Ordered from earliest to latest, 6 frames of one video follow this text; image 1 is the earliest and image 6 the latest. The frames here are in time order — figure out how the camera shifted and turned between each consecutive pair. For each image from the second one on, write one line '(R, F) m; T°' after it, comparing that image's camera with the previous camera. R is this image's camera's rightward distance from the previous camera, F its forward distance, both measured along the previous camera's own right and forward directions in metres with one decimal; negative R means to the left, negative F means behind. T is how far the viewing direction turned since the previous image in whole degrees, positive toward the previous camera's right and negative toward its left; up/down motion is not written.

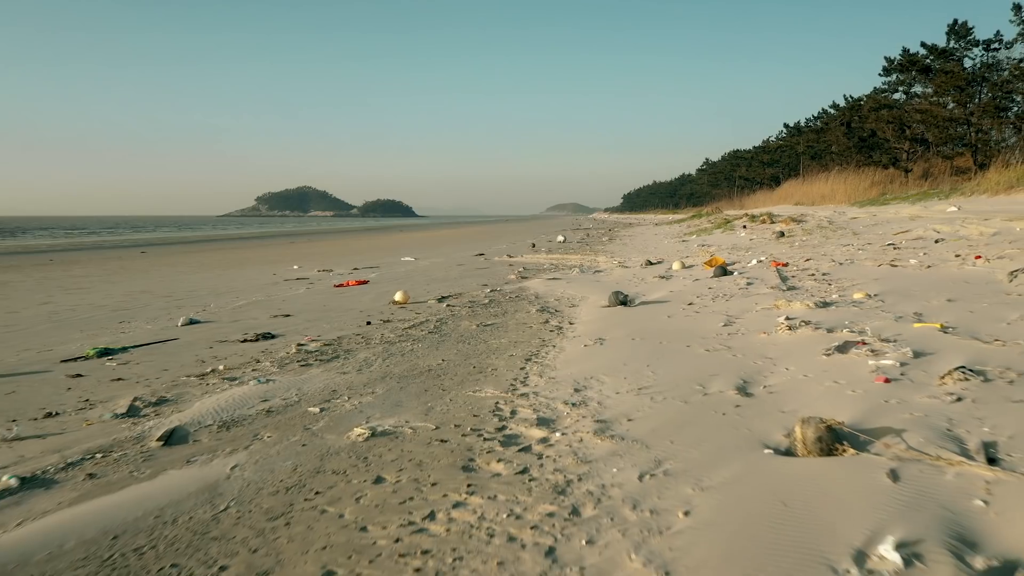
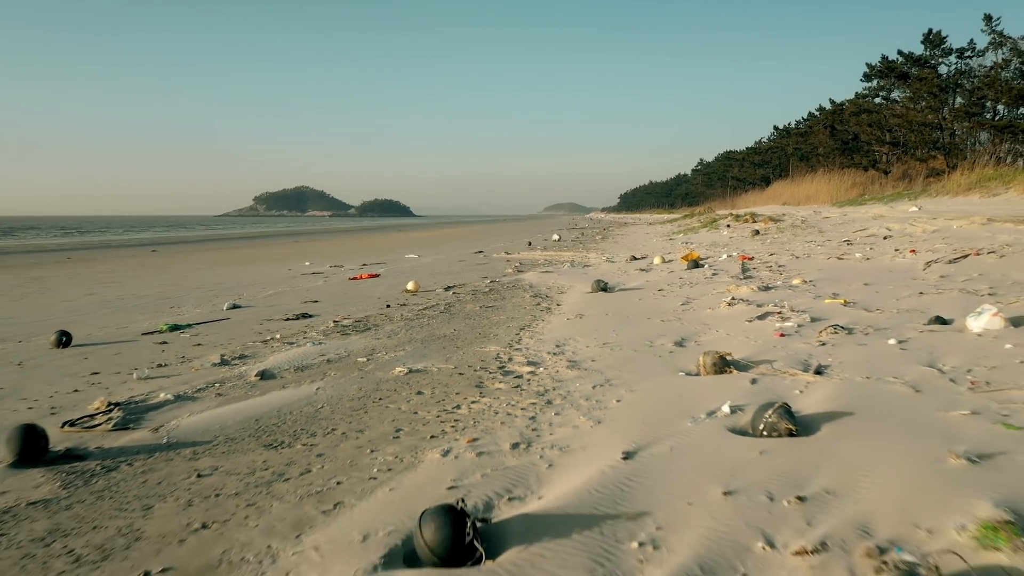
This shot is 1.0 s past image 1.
(0.0, -1.2) m; 0°
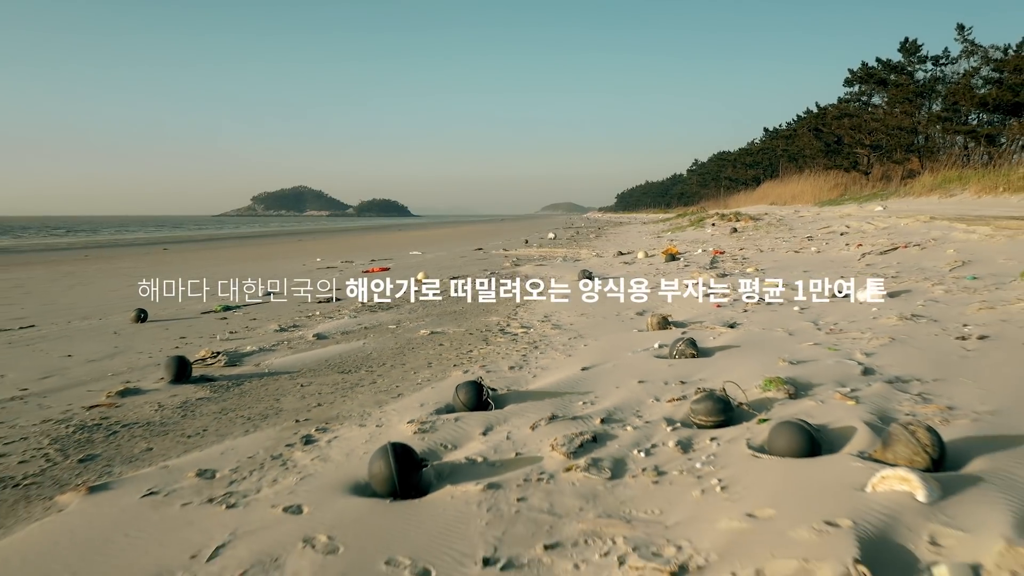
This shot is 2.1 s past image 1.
(0.0, -1.3) m; 0°
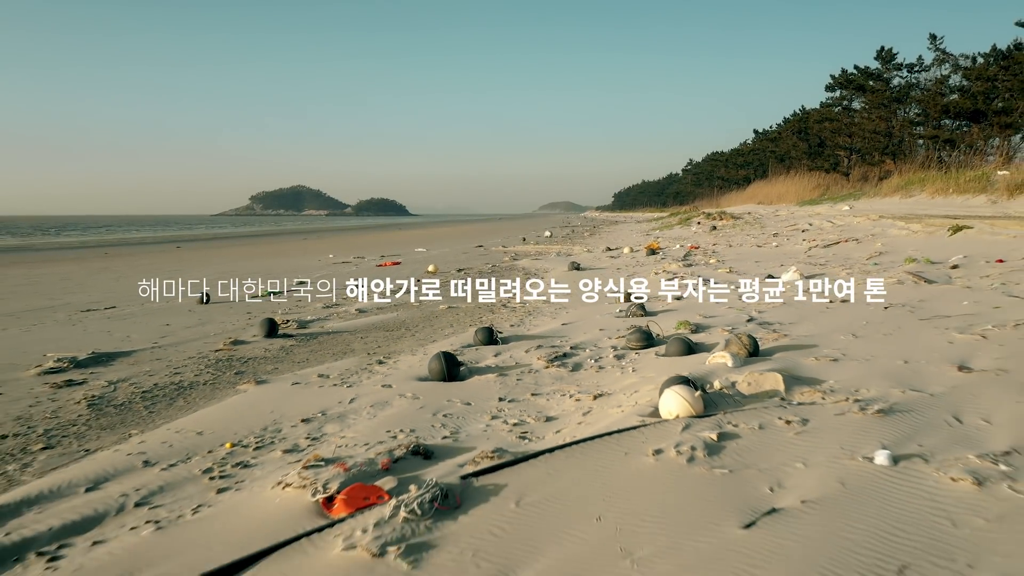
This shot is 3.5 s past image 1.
(0.0, -1.5) m; 0°
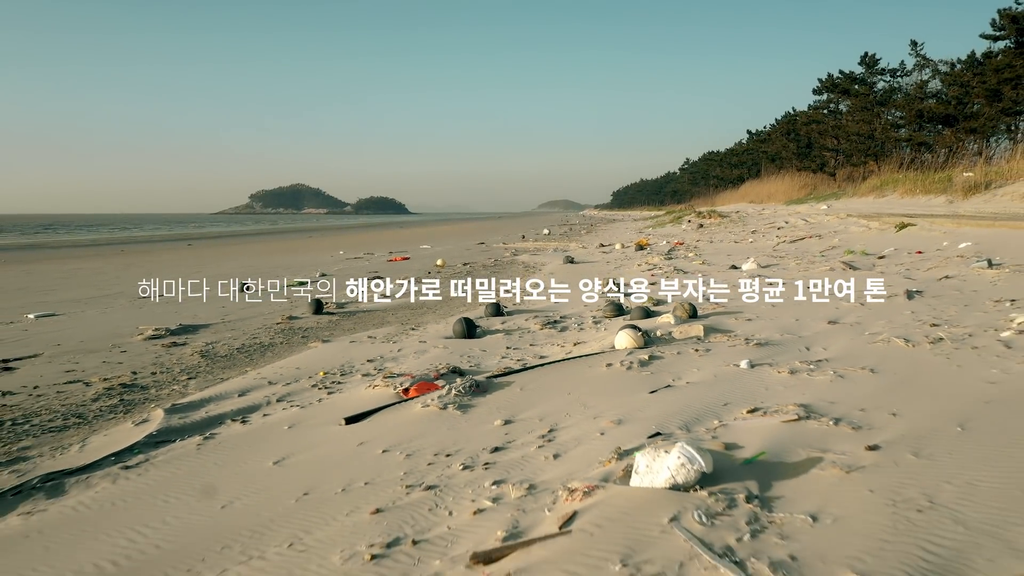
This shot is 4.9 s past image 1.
(0.0, -1.3) m; 0°
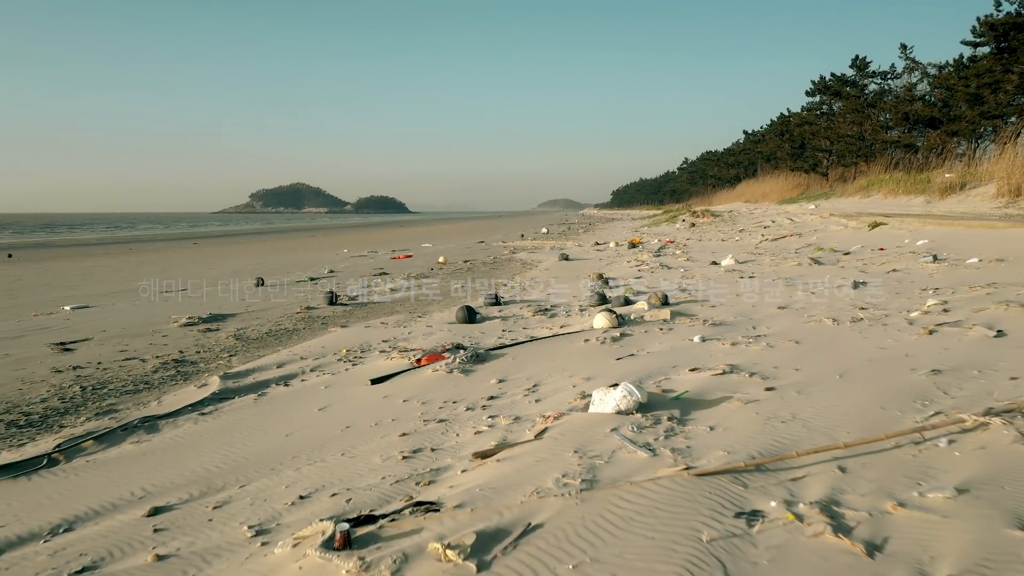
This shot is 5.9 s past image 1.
(0.0, -0.7) m; 0°
